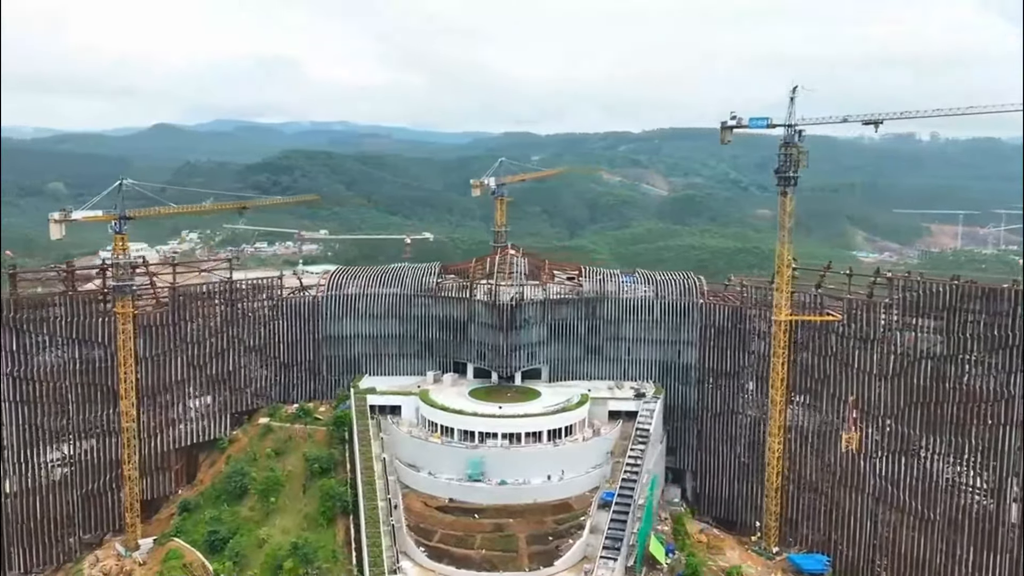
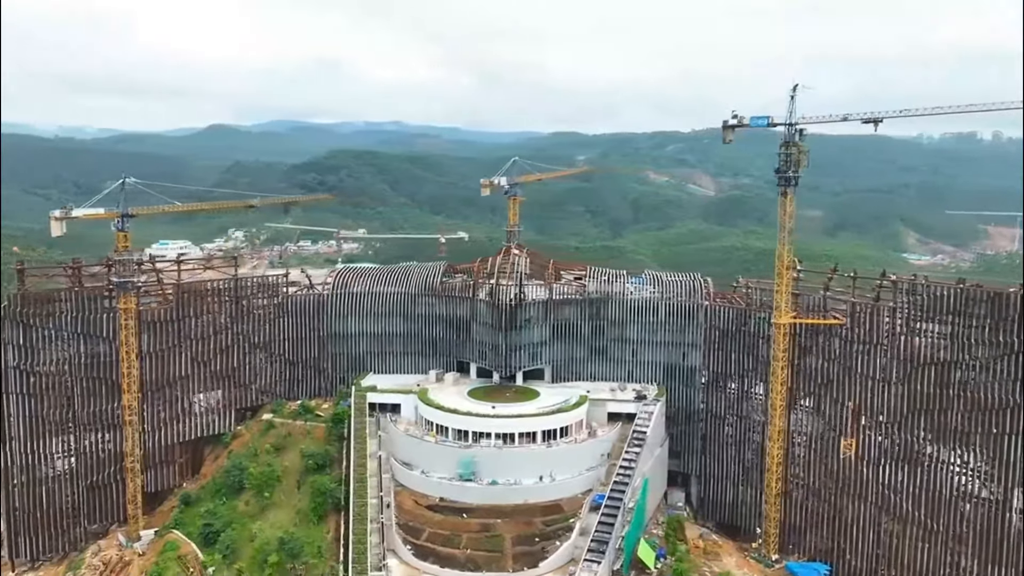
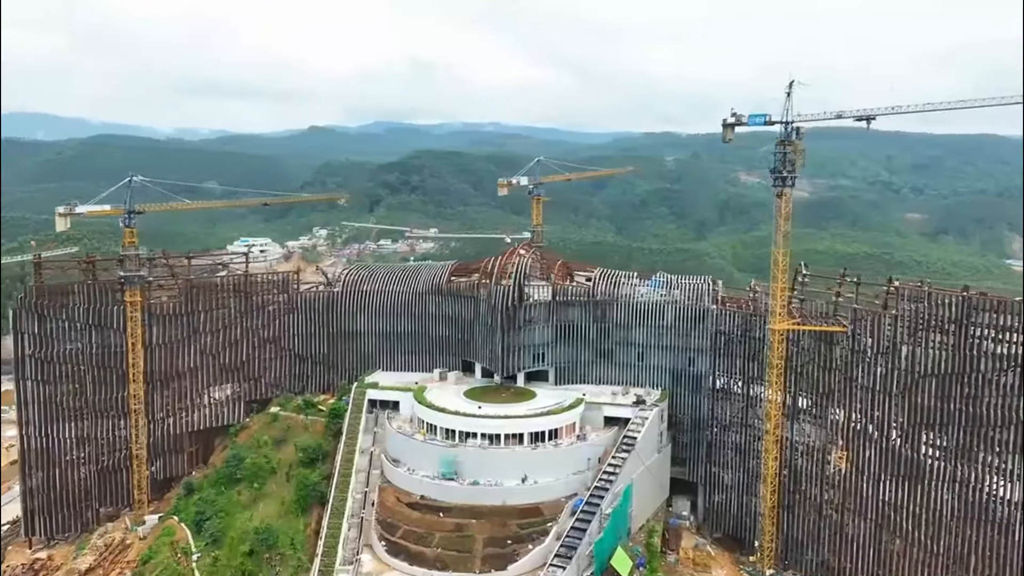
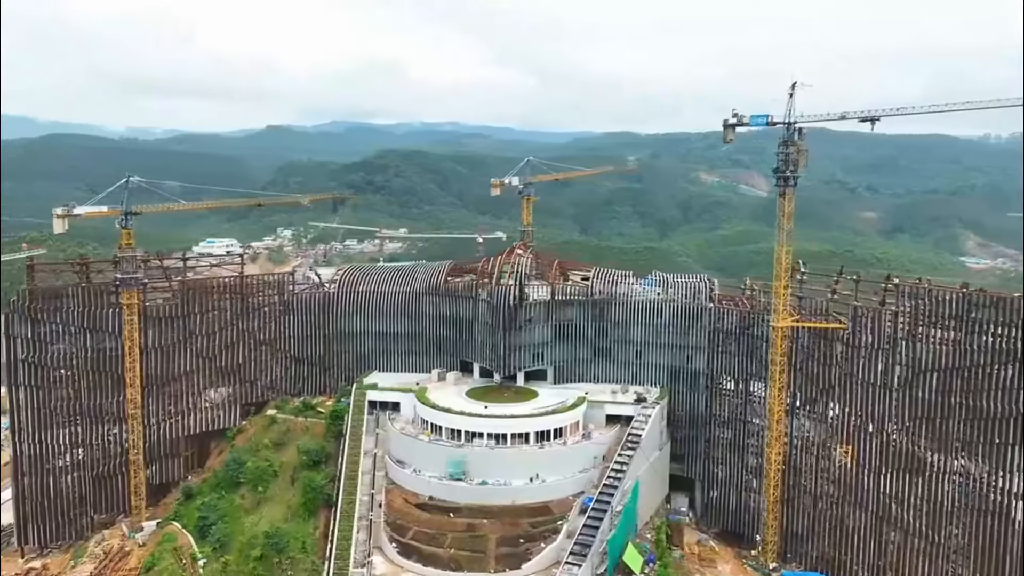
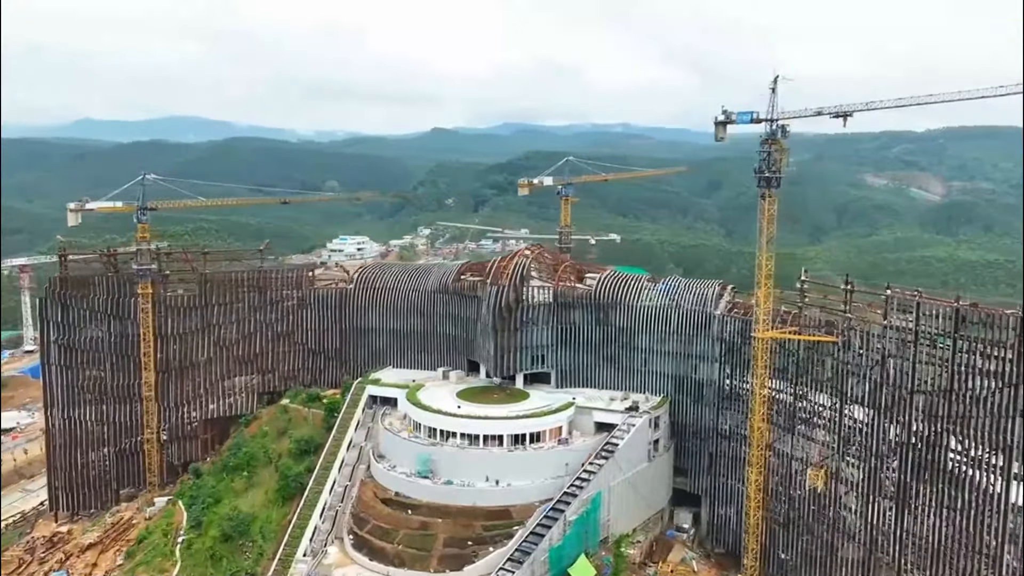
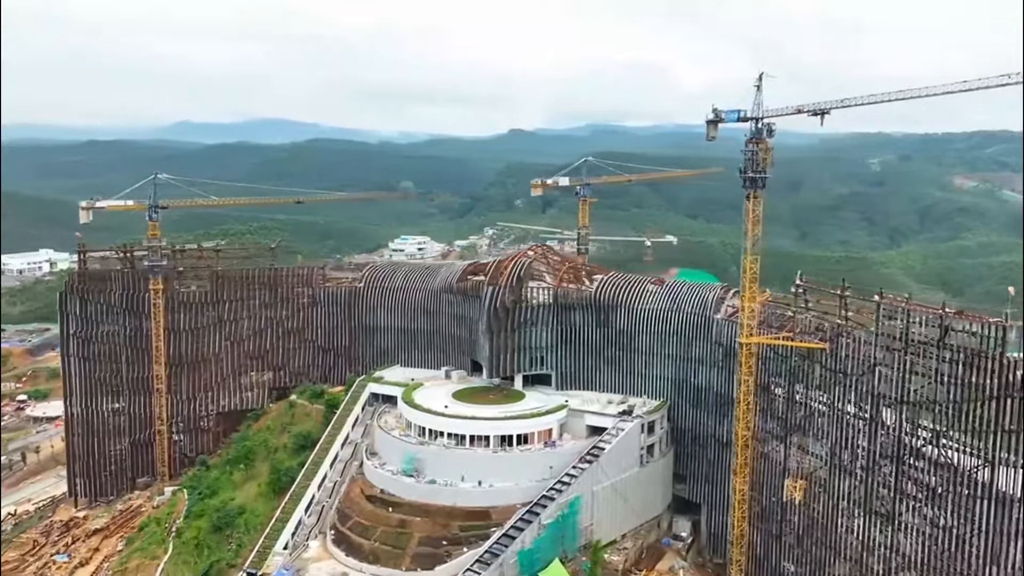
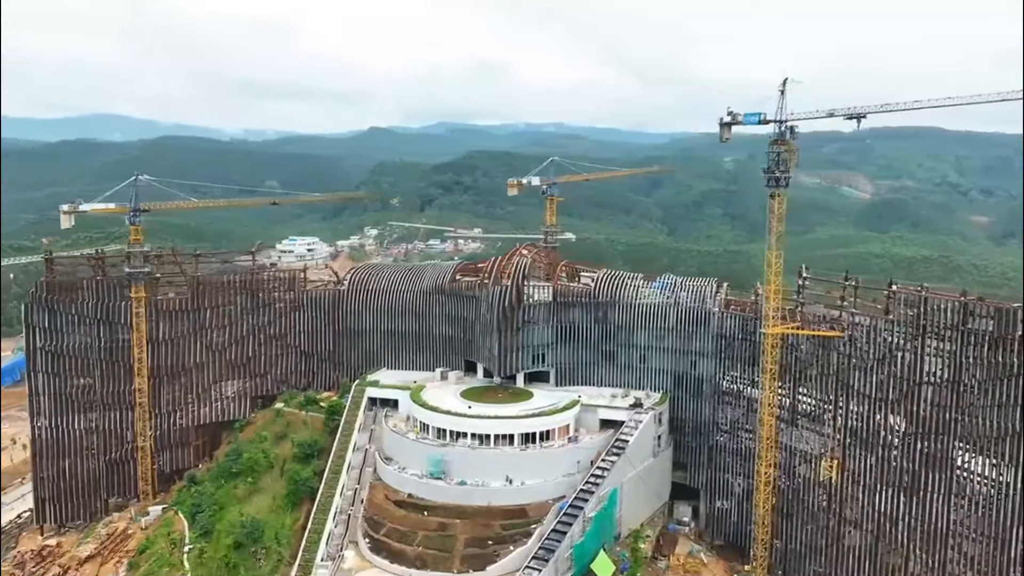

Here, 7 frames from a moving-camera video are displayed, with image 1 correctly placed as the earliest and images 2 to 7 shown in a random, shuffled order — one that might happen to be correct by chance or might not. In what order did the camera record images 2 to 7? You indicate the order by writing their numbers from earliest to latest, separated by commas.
2, 4, 3, 7, 5, 6
